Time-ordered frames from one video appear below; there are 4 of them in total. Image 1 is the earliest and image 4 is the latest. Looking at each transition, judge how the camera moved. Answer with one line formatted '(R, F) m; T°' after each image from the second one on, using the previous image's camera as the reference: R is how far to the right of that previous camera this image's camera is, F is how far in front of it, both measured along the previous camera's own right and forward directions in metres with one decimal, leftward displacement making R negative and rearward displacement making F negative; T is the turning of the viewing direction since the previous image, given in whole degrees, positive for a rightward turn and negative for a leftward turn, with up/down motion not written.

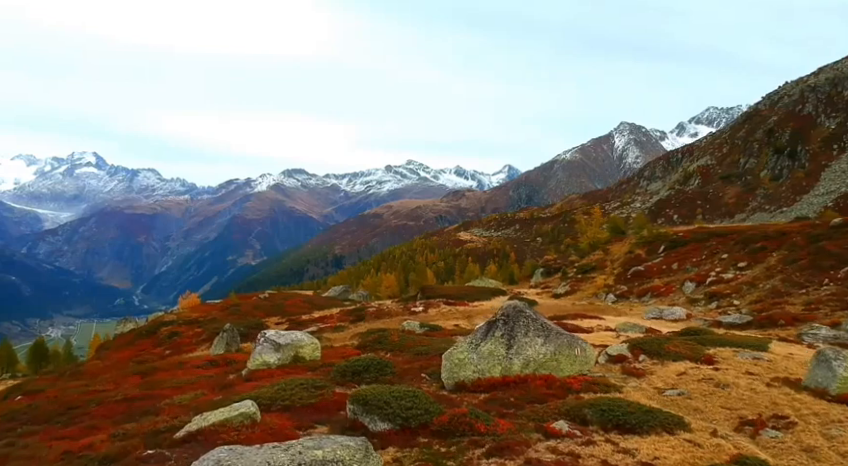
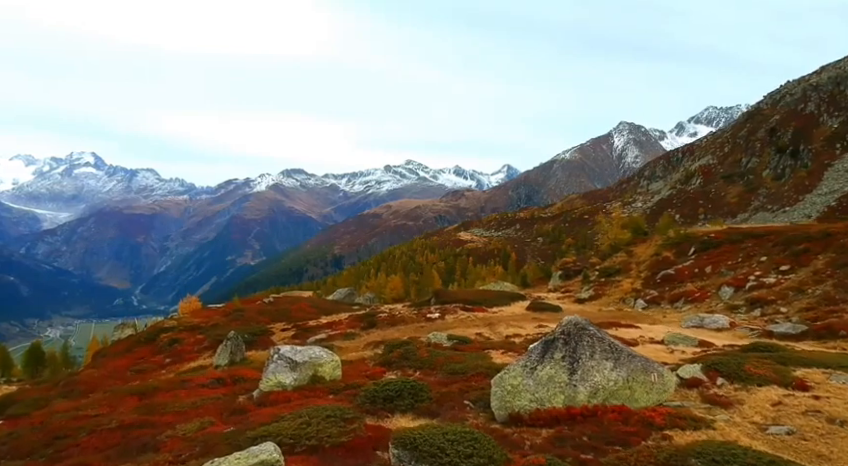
(-2.0, +4.8) m; 0°
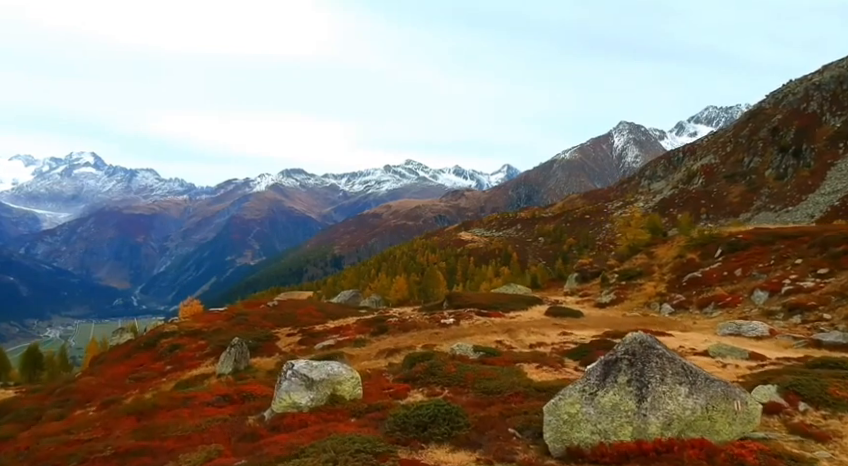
(-1.6, +3.8) m; 0°
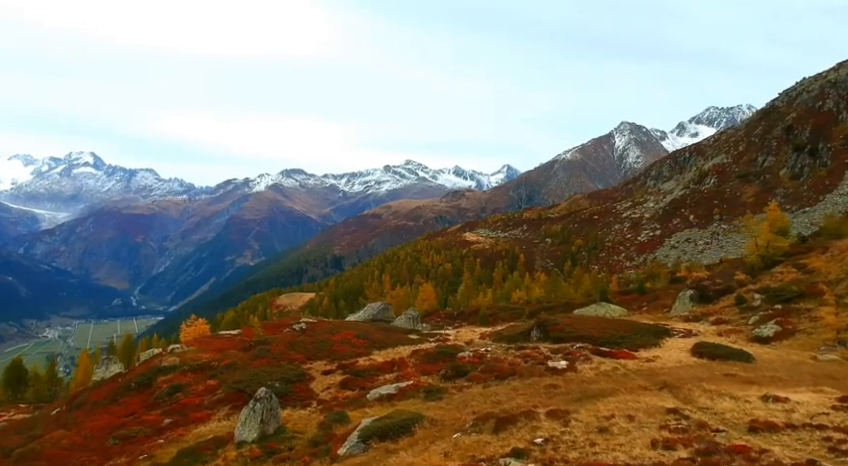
(-8.2, +21.0) m; 0°
